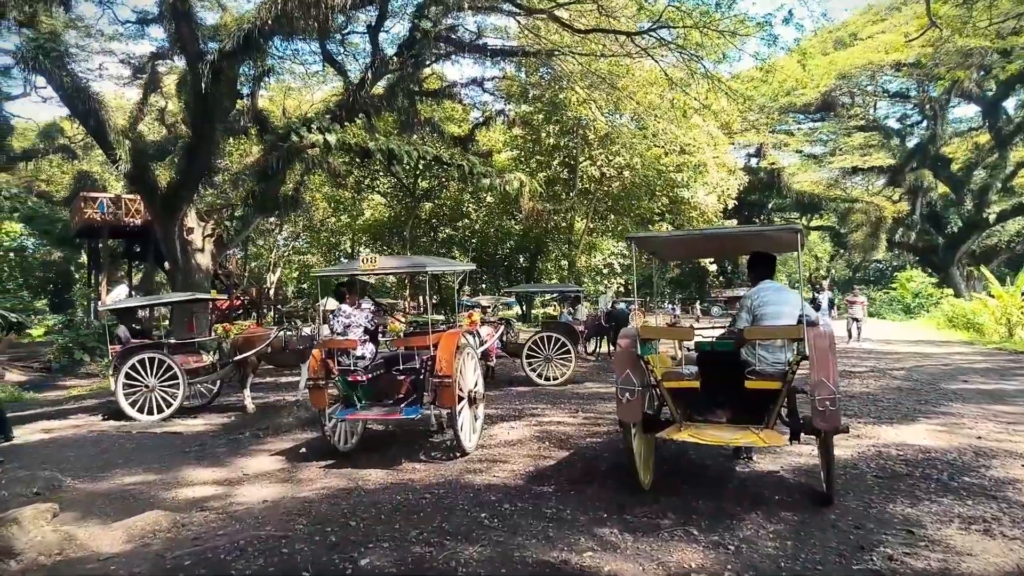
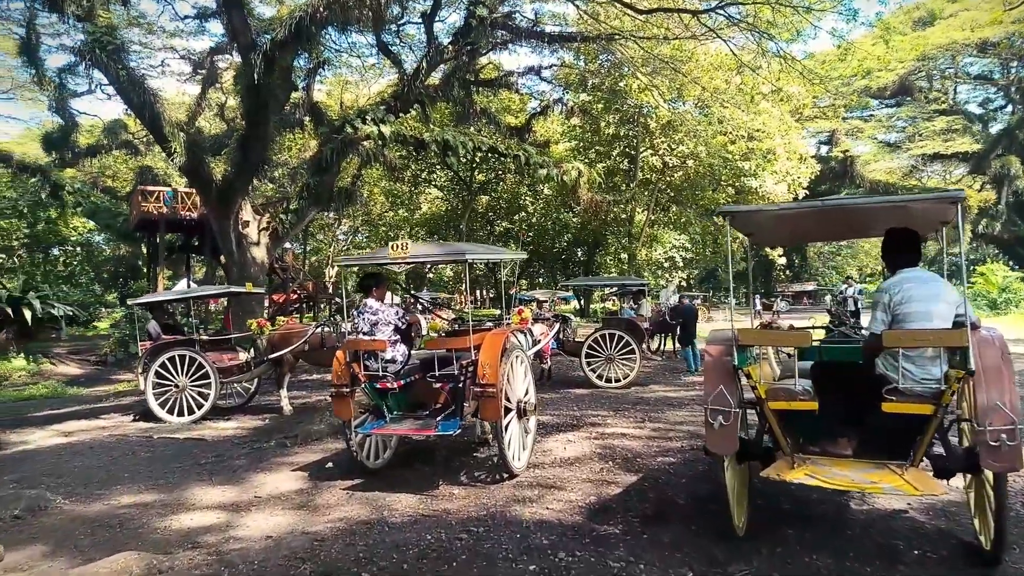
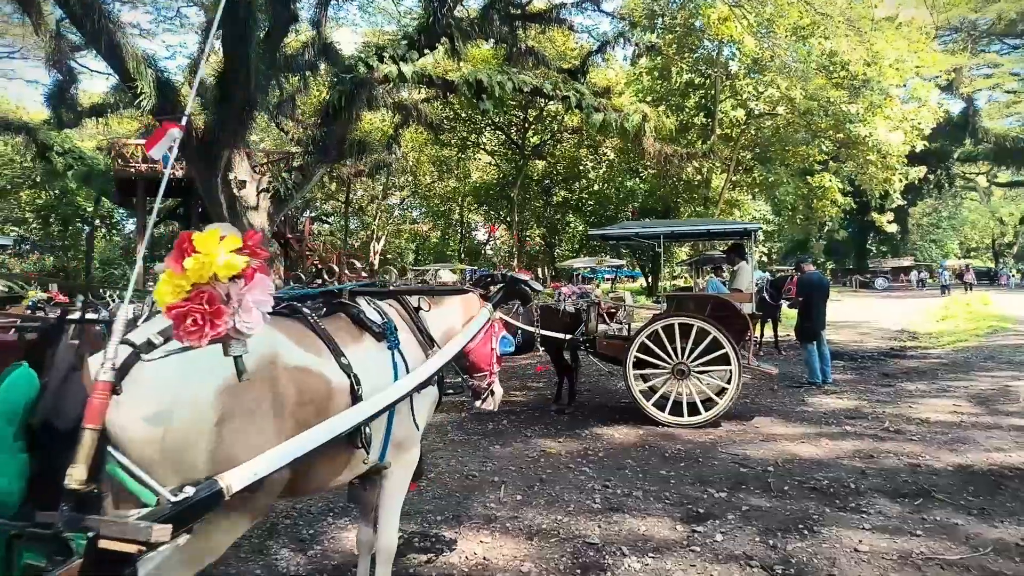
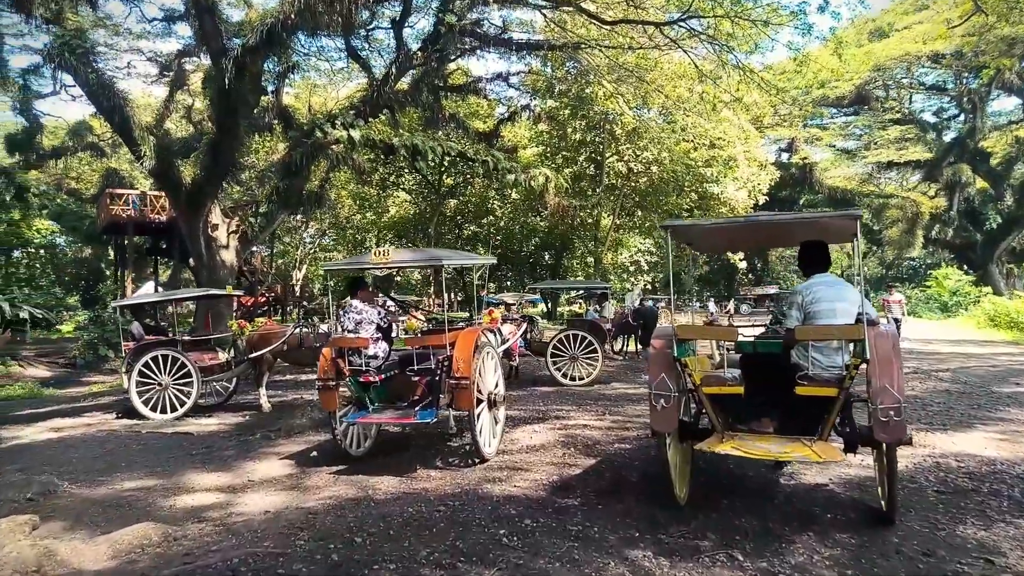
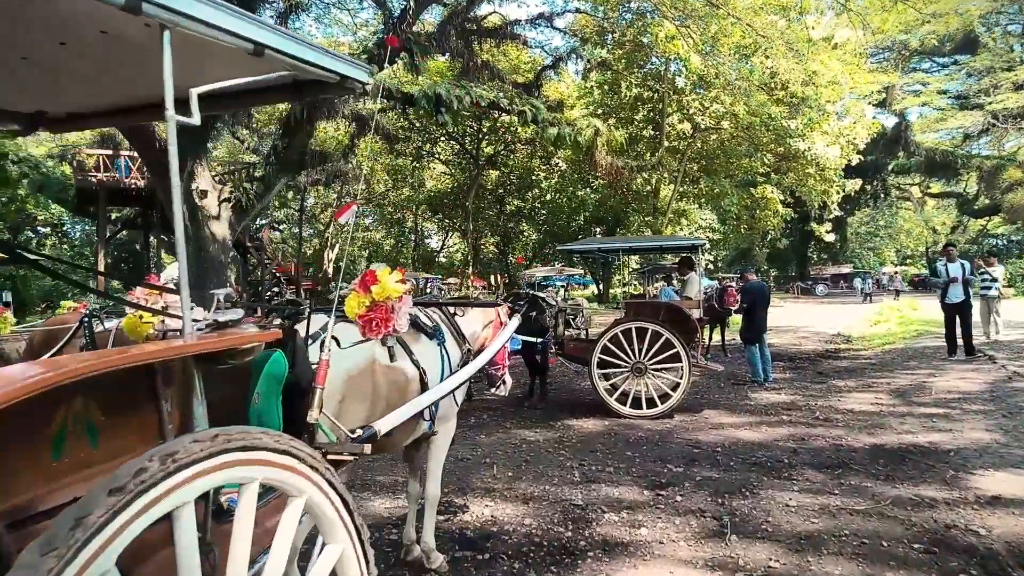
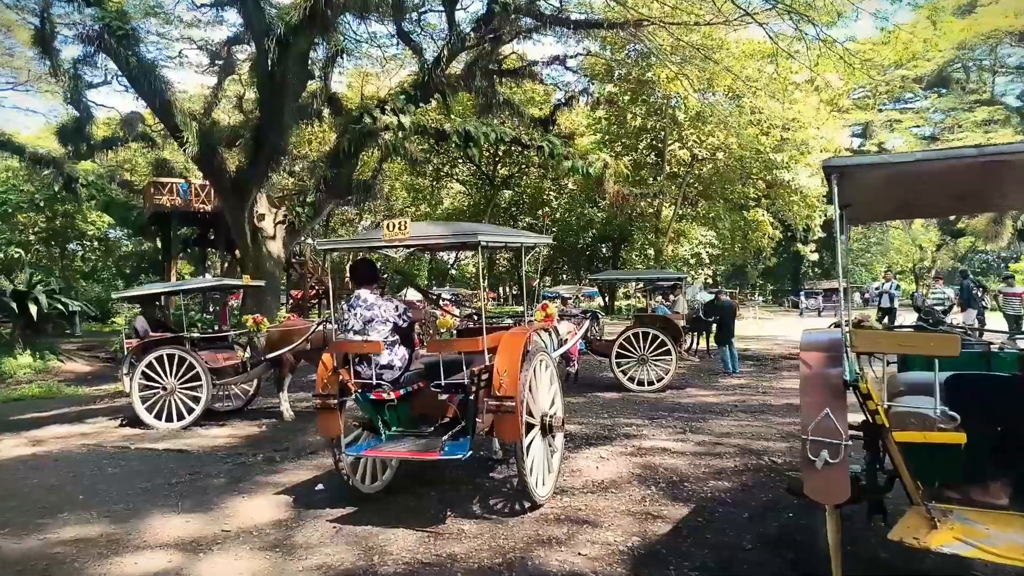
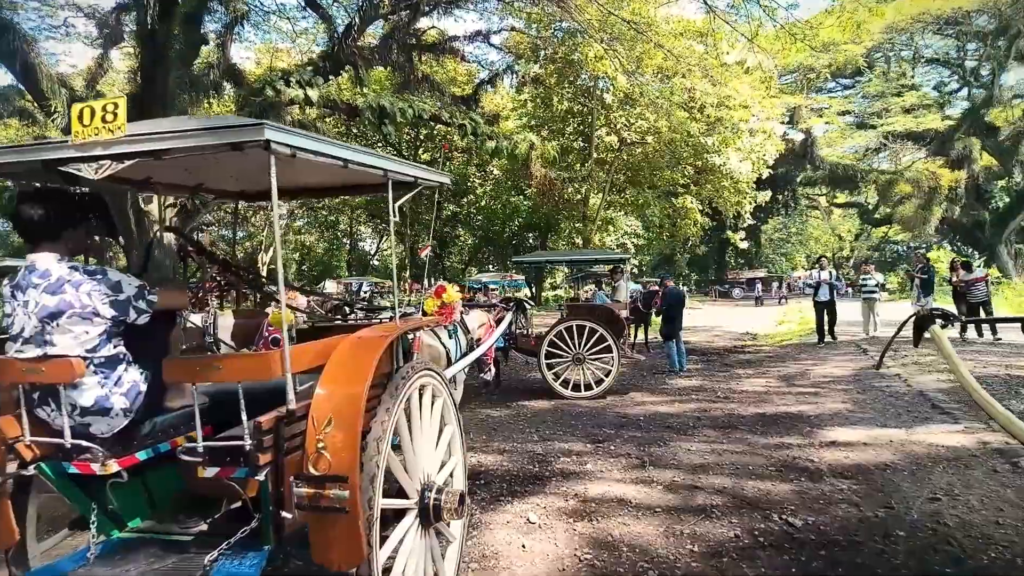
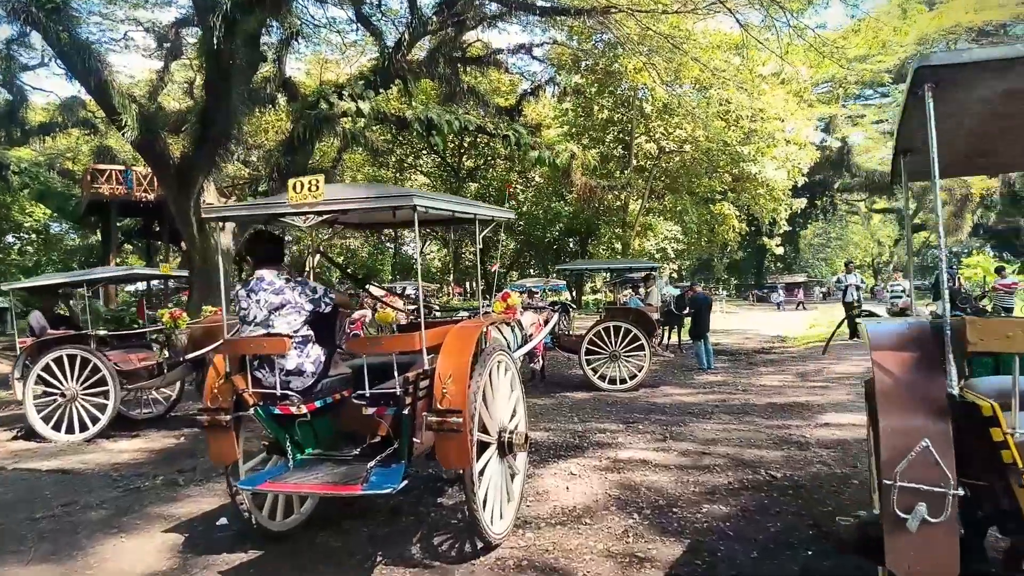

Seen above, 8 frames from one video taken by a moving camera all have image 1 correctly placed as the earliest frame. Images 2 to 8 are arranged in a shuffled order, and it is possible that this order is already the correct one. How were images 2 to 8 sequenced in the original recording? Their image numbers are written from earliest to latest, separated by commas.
4, 2, 6, 8, 7, 5, 3
